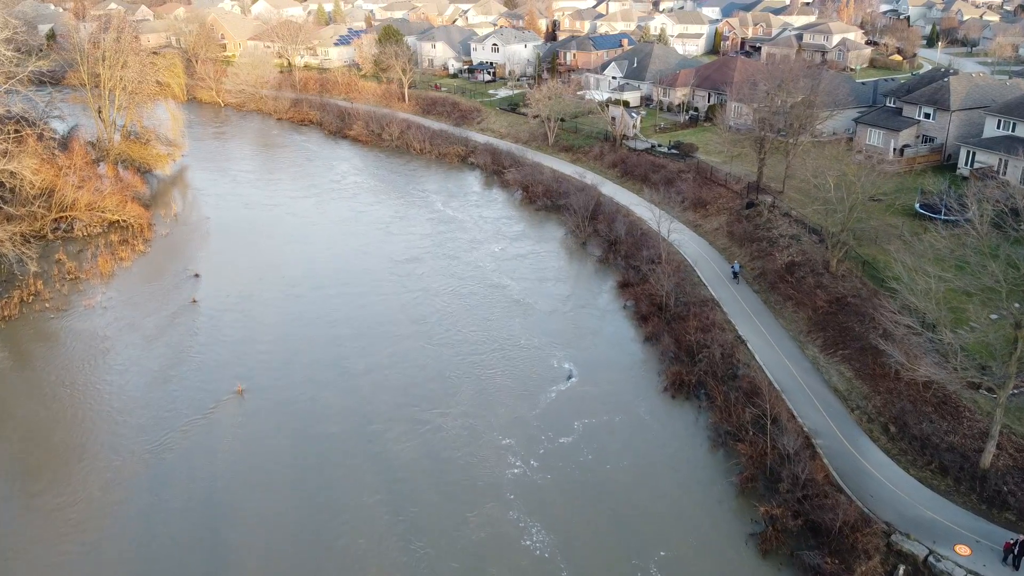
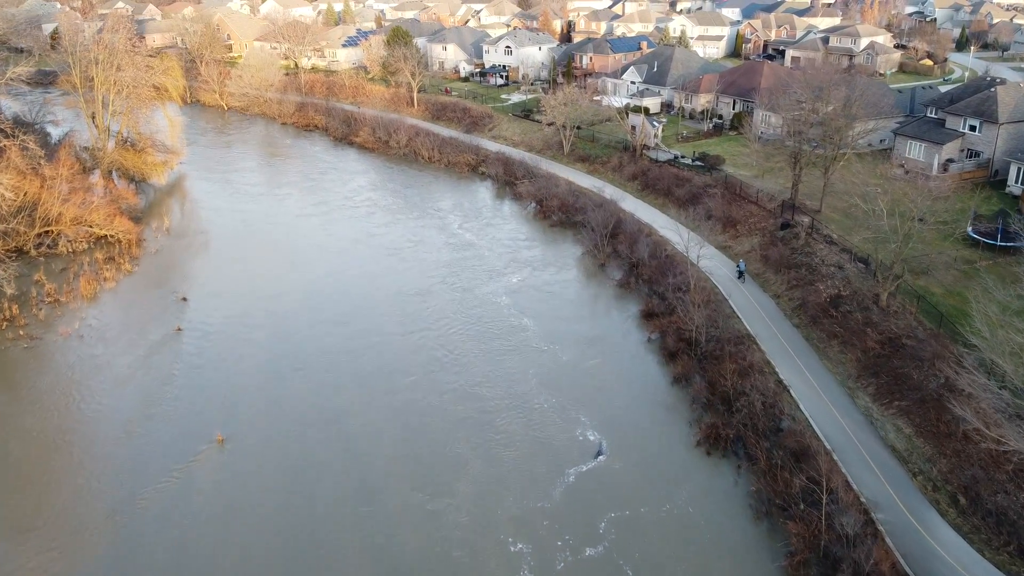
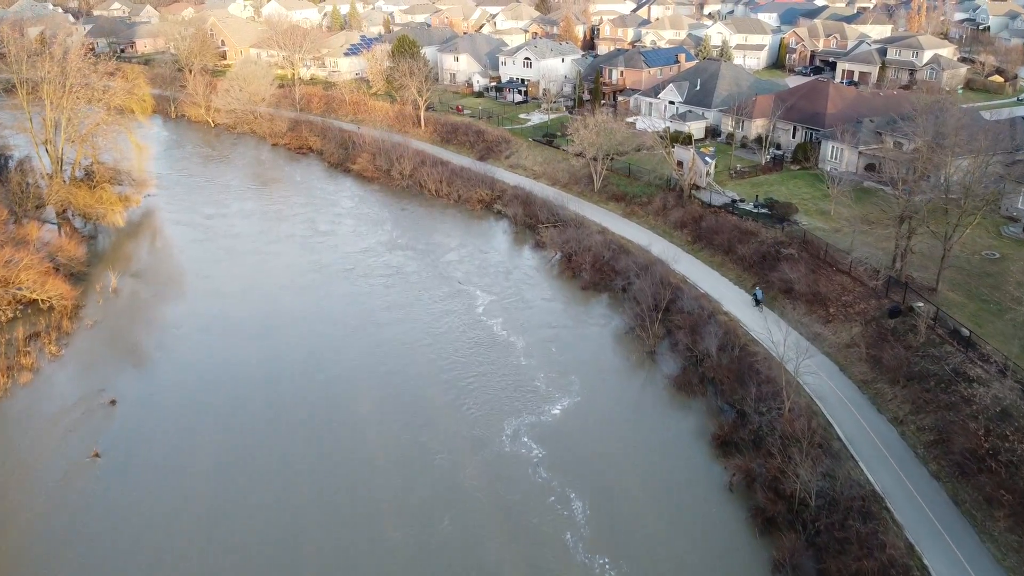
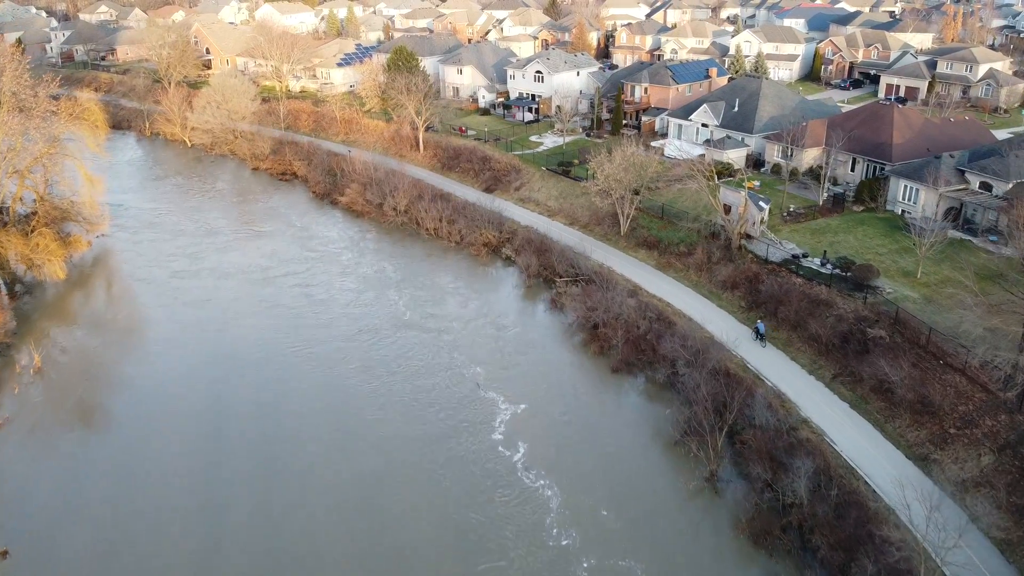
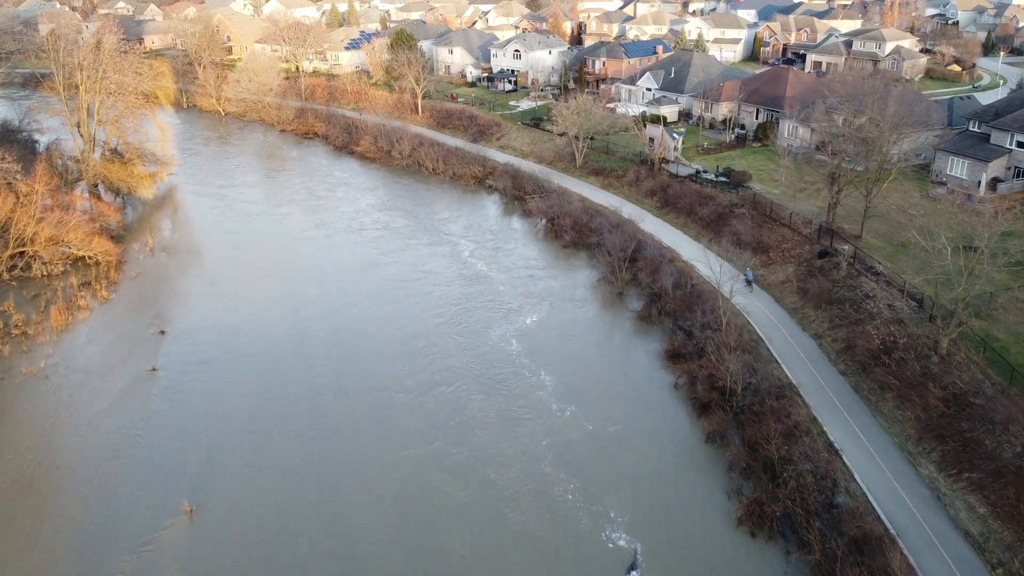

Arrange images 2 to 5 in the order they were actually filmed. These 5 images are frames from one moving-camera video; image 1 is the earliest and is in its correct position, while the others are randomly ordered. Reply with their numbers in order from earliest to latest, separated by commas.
2, 5, 3, 4
